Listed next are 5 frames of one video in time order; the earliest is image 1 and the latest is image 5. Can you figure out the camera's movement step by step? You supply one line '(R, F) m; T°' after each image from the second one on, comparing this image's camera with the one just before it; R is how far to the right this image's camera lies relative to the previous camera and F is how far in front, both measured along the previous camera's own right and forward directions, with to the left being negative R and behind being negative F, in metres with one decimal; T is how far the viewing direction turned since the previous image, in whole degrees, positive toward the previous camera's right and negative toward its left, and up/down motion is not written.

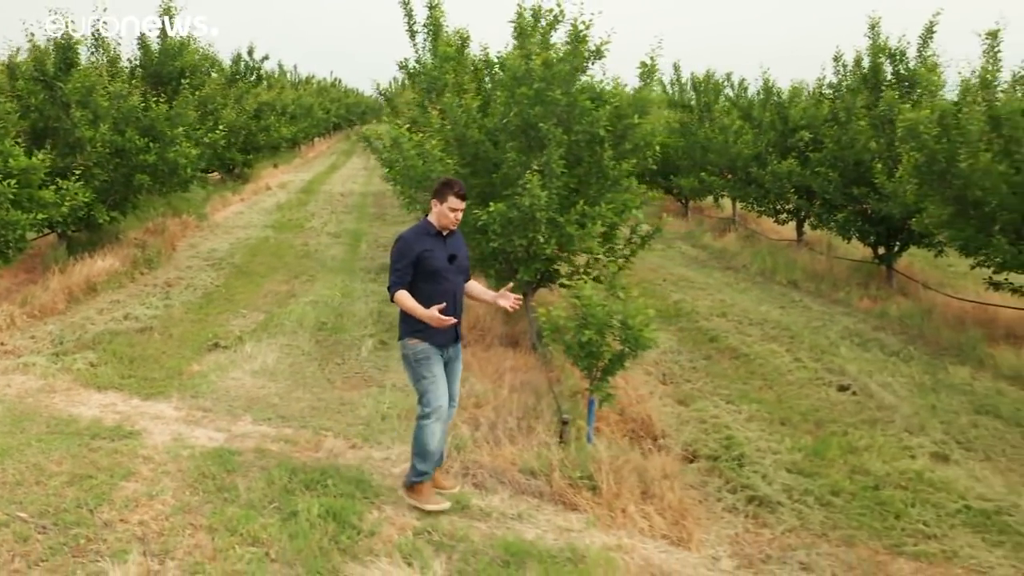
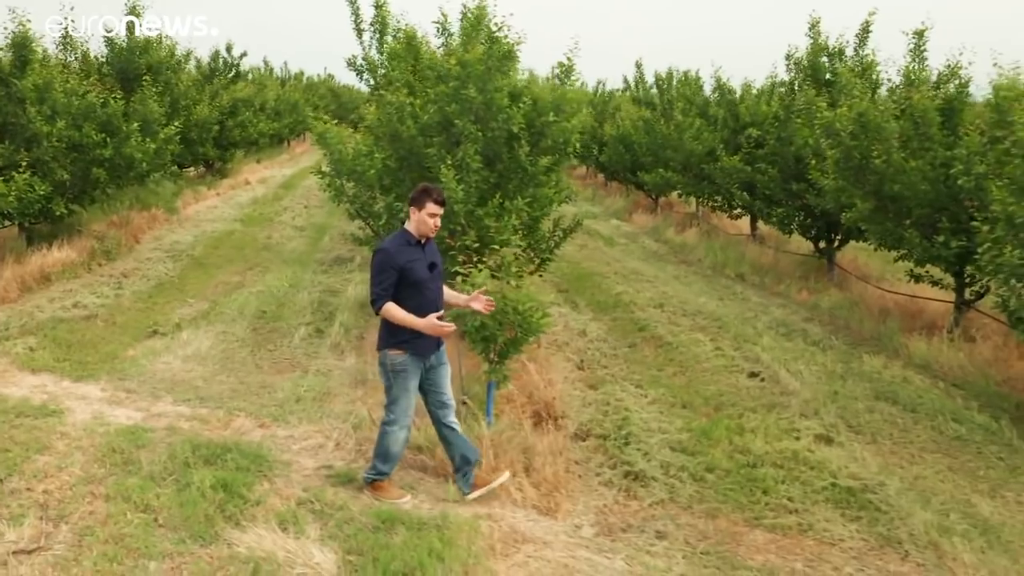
(+0.6, -0.3) m; 0°
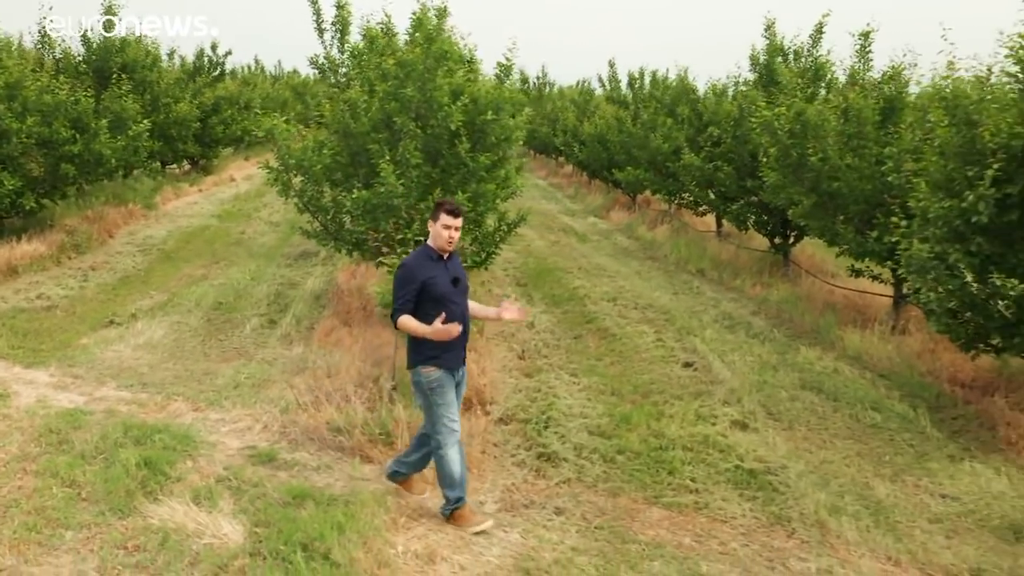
(+0.5, -0.3) m; 0°
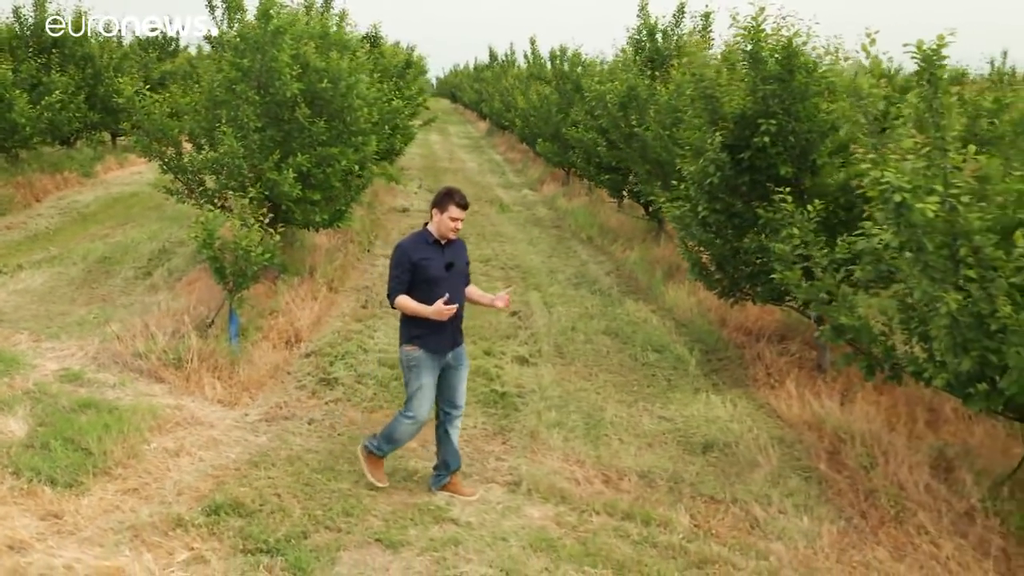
(+1.5, -0.9) m; -1°
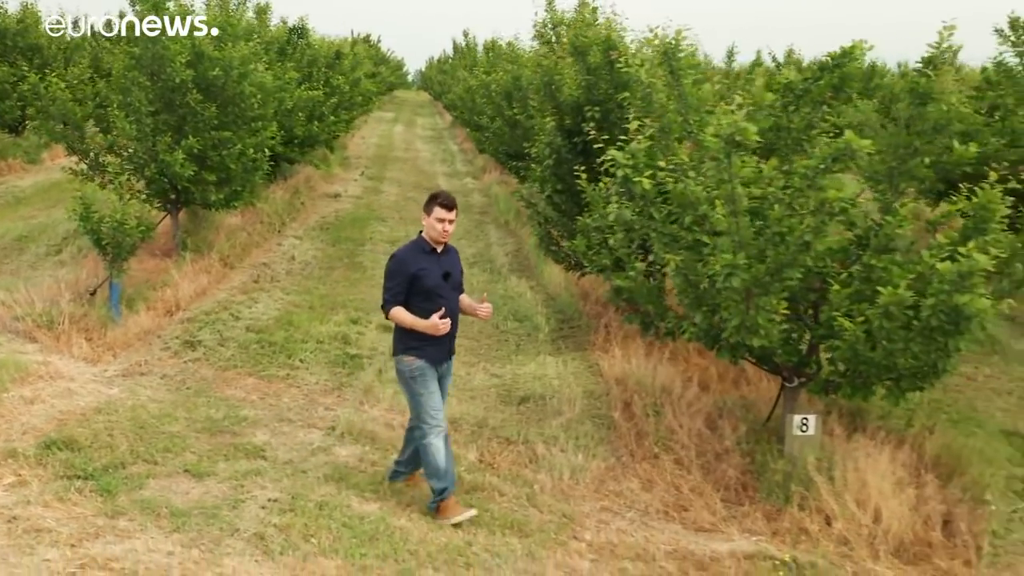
(+1.1, -0.7) m; 0°
